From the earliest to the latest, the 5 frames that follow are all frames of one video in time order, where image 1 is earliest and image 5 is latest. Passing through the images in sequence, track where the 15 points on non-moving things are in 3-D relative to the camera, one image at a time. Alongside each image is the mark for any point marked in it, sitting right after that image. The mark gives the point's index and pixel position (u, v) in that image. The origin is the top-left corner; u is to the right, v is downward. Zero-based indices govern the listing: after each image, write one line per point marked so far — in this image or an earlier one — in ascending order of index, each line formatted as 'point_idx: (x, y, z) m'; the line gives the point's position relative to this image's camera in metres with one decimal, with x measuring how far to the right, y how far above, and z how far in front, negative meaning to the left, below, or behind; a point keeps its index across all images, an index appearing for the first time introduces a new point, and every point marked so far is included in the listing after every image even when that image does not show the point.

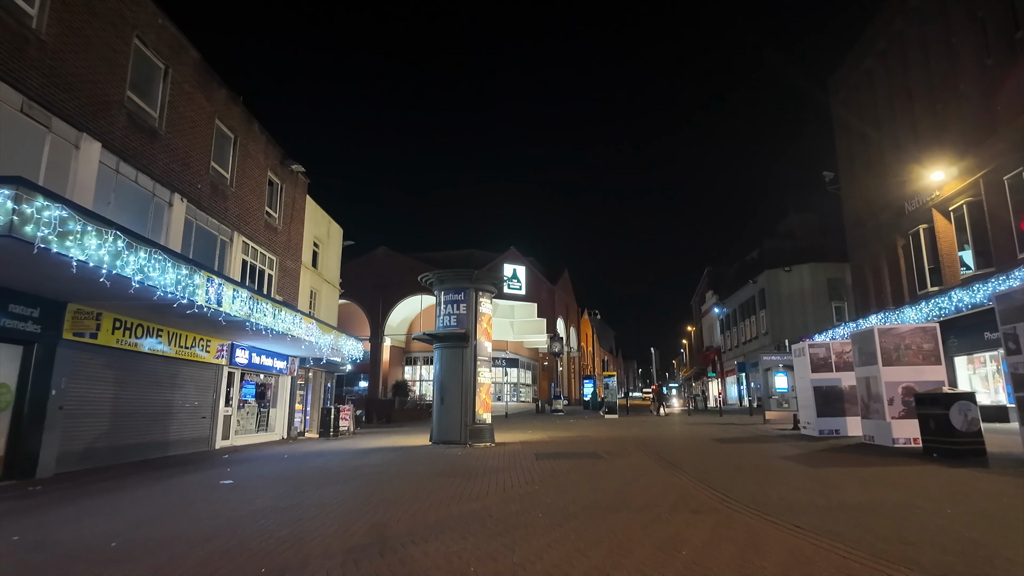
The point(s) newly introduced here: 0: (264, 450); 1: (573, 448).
0: (-6.9, -4.5, +16.3) m
1: (+1.4, -3.7, +13.6) m
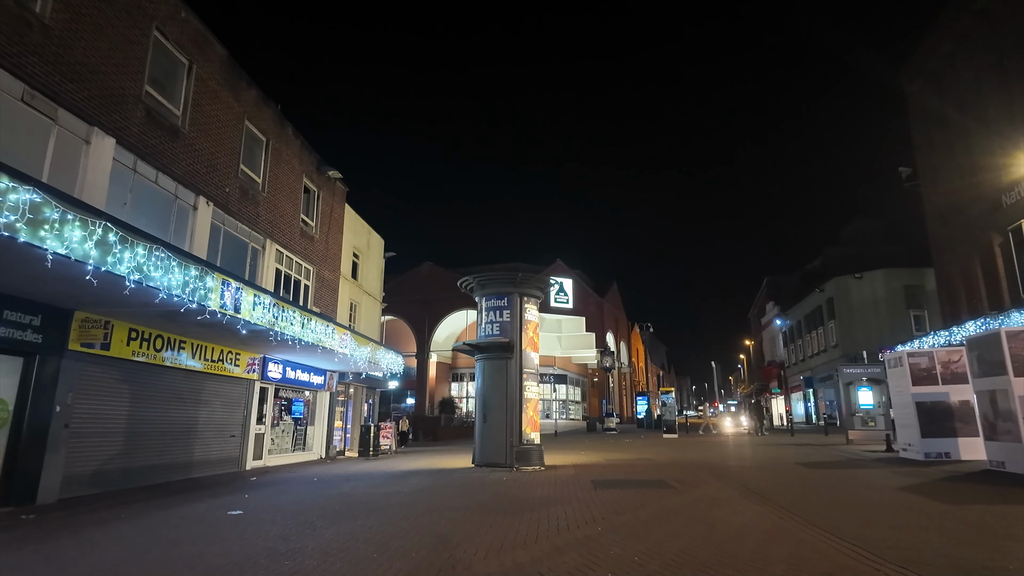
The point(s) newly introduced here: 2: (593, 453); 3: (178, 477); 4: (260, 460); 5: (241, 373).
0: (-5.6, -4.7, +15.2) m
1: (+2.5, -3.8, +11.8) m
2: (+2.7, -5.5, +19.5) m
3: (-7.2, -4.1, +12.8) m
4: (-7.0, -4.7, +16.3) m
5: (-7.0, -2.2, +15.3) m
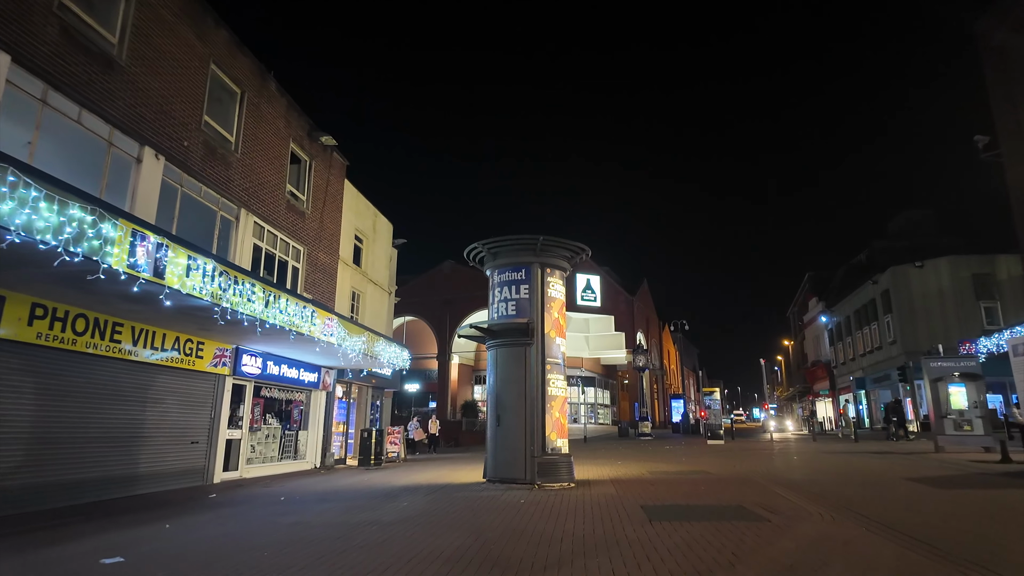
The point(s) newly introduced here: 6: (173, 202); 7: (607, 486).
0: (-5.1, -4.2, +12.5) m
1: (+2.8, -3.1, +8.8) m
2: (+3.3, -4.9, +16.5) m
3: (-6.9, -3.6, +10.2) m
4: (-6.4, -4.2, +13.7) m
5: (-6.6, -1.7, +12.7) m
6: (-6.8, +1.7, +11.9) m
7: (+1.7, -3.6, +10.6) m
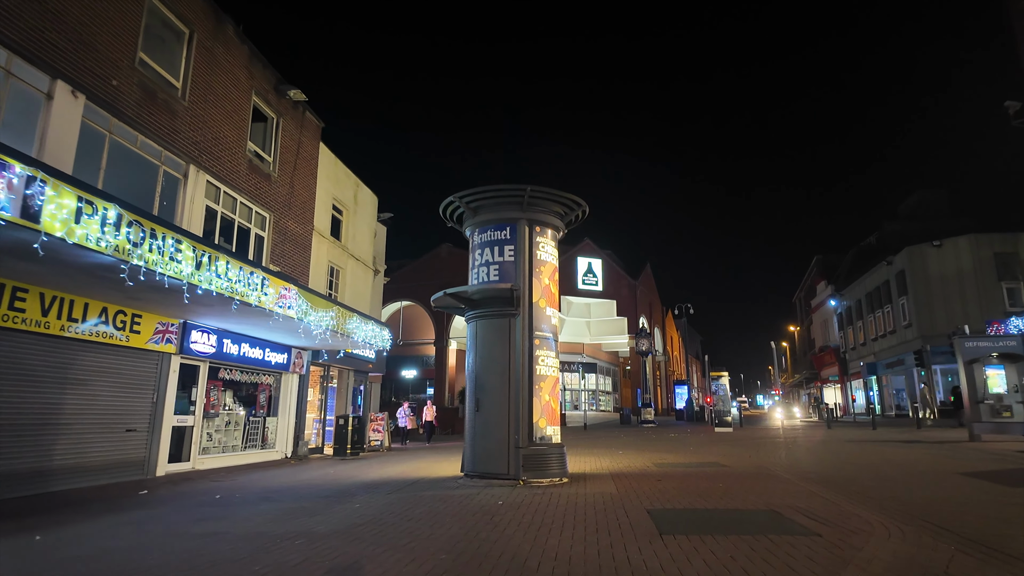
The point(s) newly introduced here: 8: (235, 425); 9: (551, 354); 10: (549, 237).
0: (-5.4, -3.5, +10.9) m
1: (+2.5, -2.5, +7.2) m
2: (+3.1, -4.2, +14.9) m
3: (-7.1, -3.0, +8.6) m
4: (-6.7, -3.6, +12.1) m
5: (-6.8, -1.1, +11.1) m
6: (-7.1, +2.4, +10.1) m
7: (+1.4, -2.9, +9.0) m
8: (-6.6, -3.3, +14.0) m
9: (+0.6, -1.1, +9.5) m
10: (+0.6, +0.8, +10.0) m
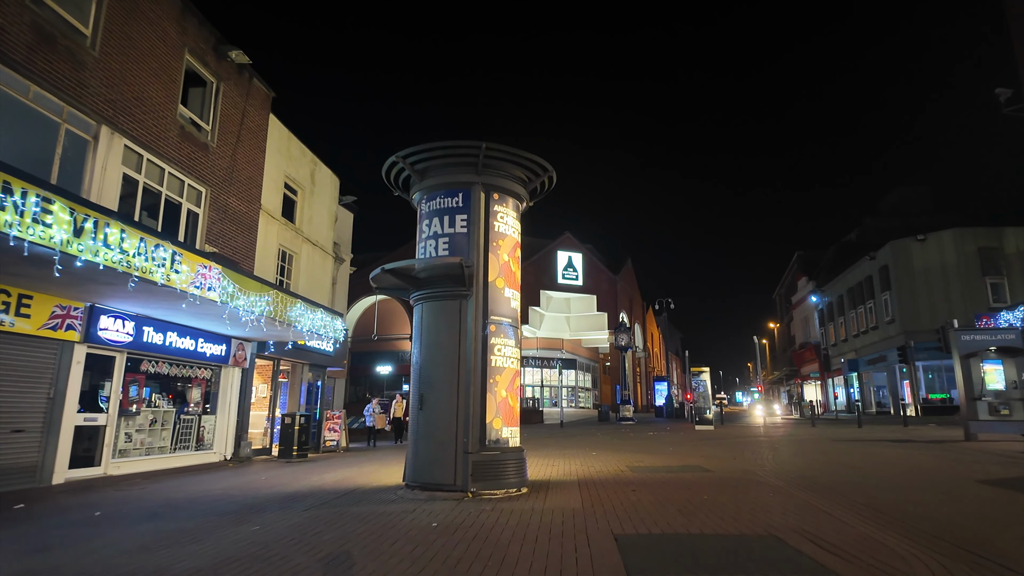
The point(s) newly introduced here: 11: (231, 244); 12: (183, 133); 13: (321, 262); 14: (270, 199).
0: (-6.1, -3.2, +9.3) m
1: (+1.9, -2.3, +5.8) m
2: (+2.2, -3.8, +13.6) m
3: (-7.8, -2.6, +7.0) m
4: (-7.5, -3.2, +10.5) m
5: (-7.5, -0.7, +9.5) m
6: (-7.7, +2.7, +8.5) m
7: (+0.8, -2.6, +7.6) m
8: (-7.4, -2.9, +12.4) m
9: (0.0, -0.8, +8.2) m
10: (0.0, +1.2, +8.6) m
11: (-6.9, +1.1, +14.5) m
12: (-7.2, +3.4, +12.9) m
13: (-6.4, +0.9, +19.8) m
14: (-6.8, +2.5, +16.5) m
